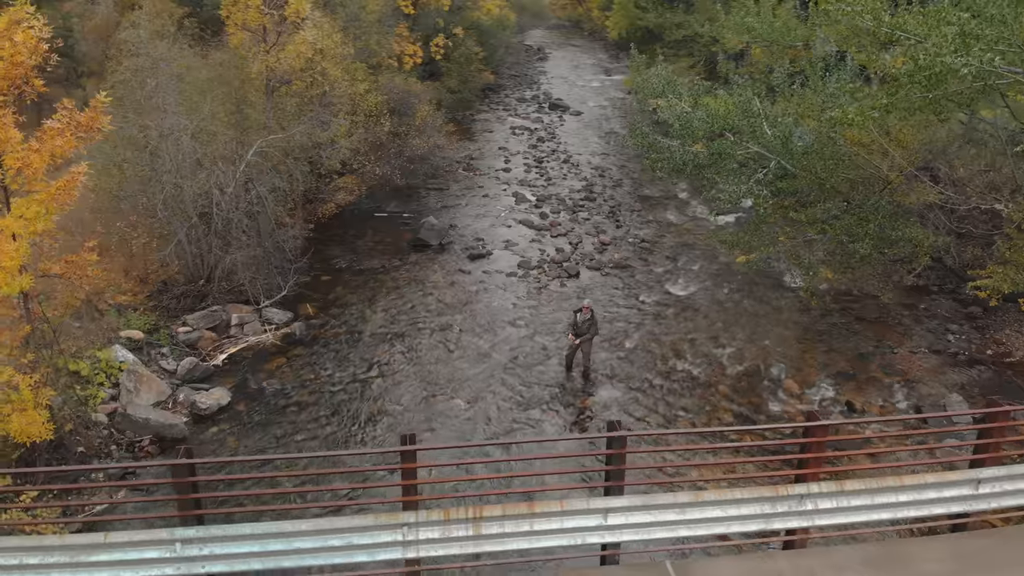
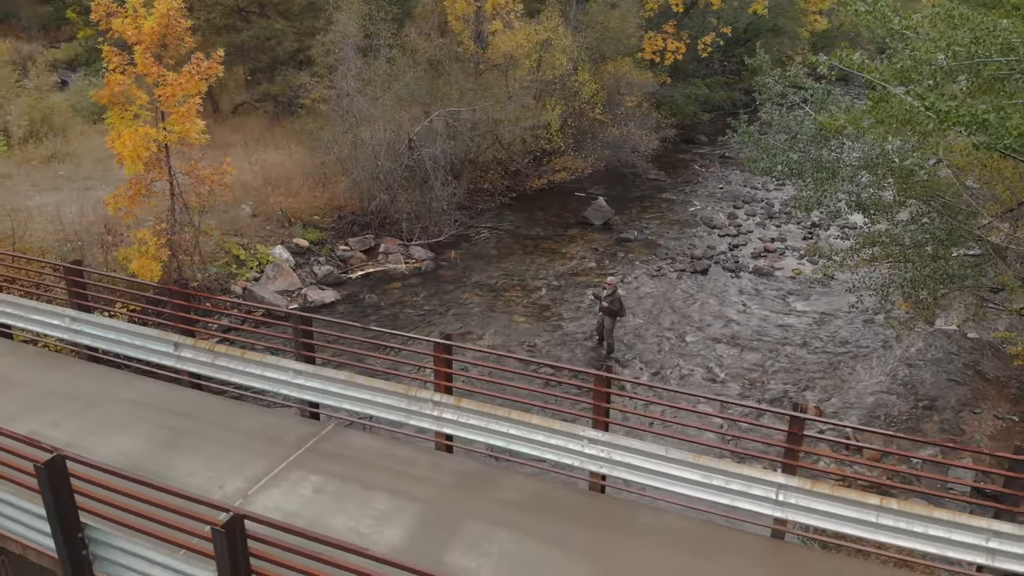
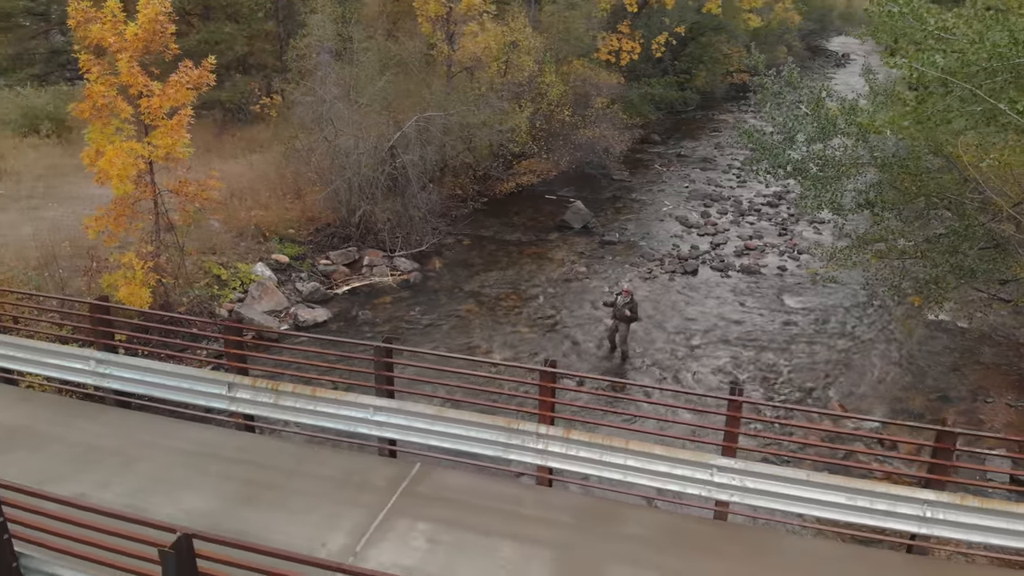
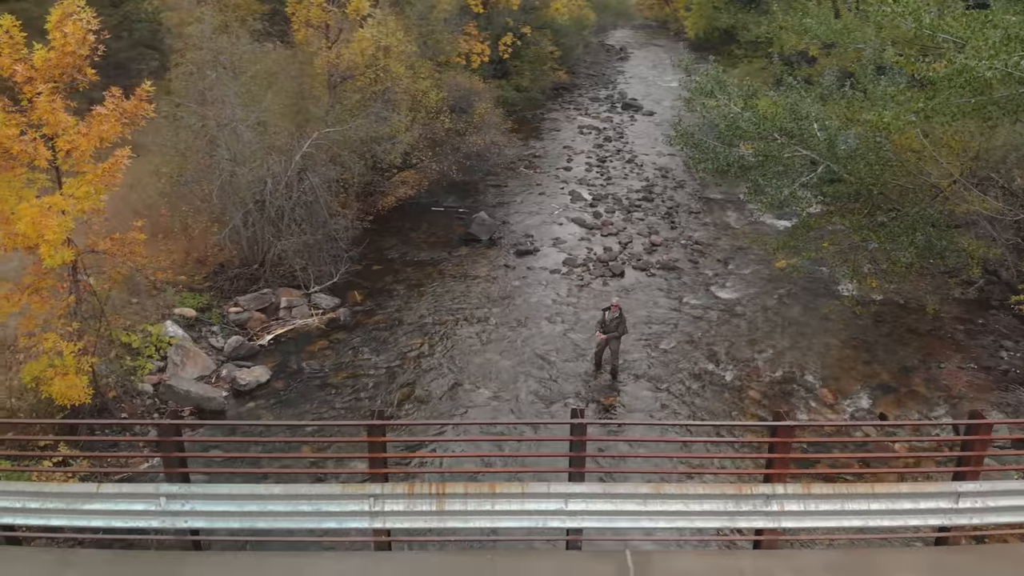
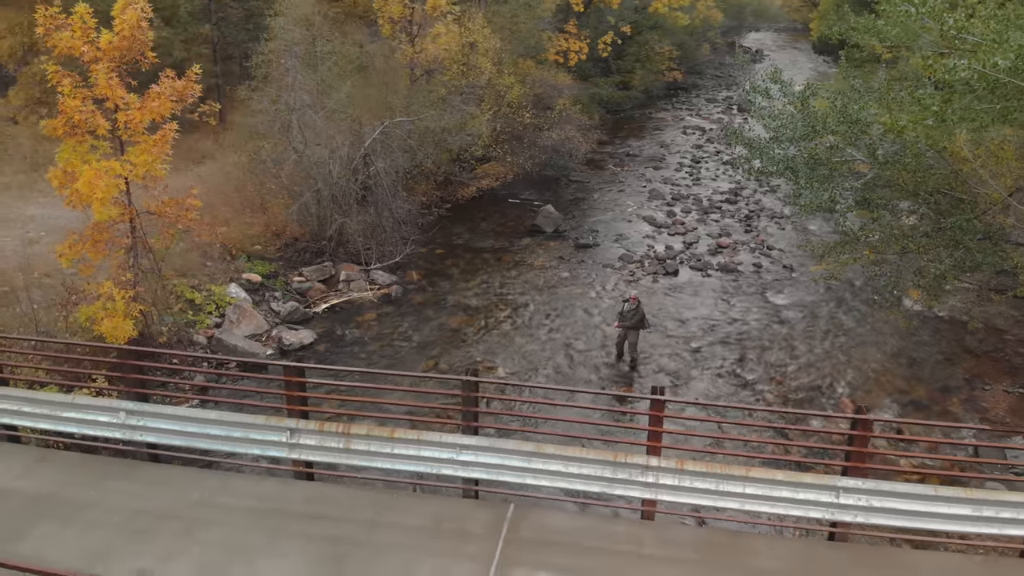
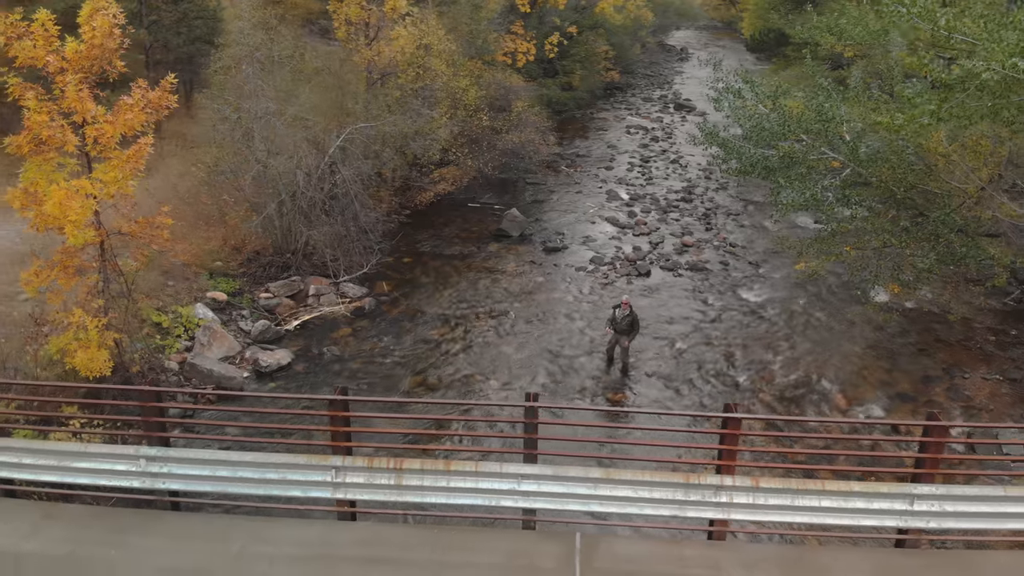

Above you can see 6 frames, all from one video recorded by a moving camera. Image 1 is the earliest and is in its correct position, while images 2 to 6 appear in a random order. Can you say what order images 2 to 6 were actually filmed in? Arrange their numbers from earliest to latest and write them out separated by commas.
4, 6, 5, 3, 2
